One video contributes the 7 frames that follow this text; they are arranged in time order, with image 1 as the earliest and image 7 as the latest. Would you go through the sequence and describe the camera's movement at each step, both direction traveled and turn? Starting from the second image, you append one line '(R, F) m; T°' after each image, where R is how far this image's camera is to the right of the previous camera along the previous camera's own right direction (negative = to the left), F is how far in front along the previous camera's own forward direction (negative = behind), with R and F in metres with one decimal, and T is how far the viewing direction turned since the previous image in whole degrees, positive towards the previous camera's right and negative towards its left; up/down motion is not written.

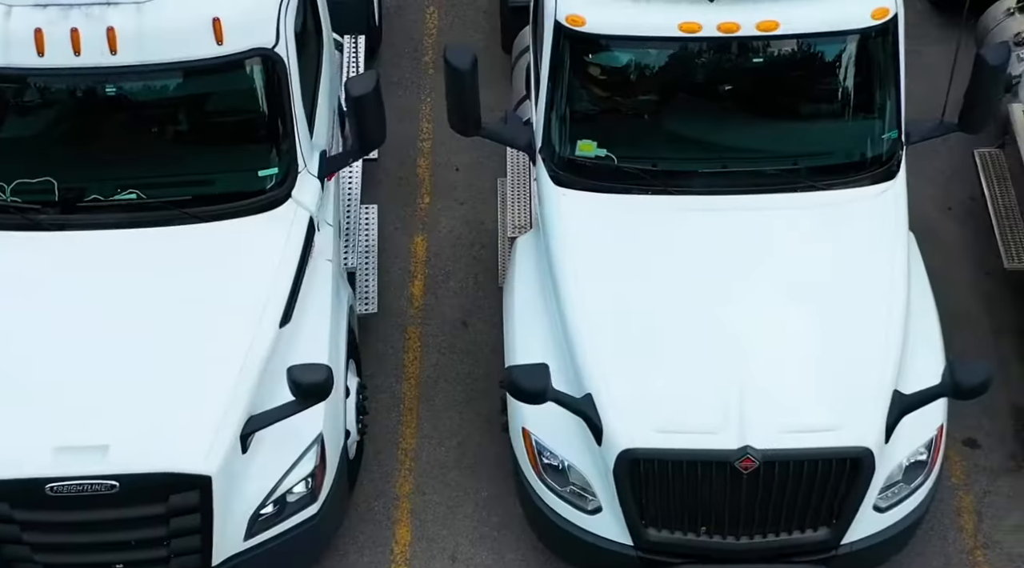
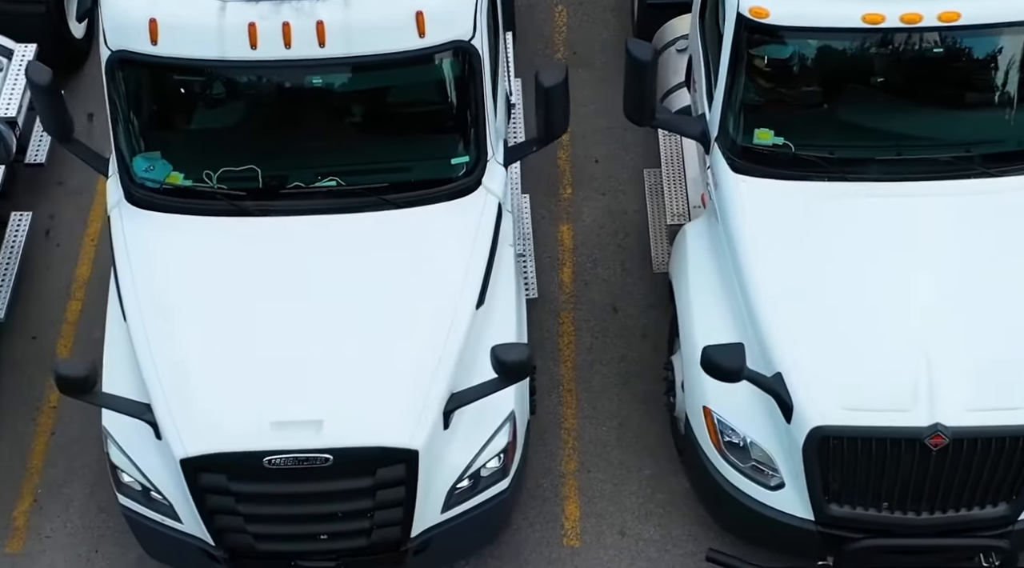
(-0.7, -0.3) m; -2°
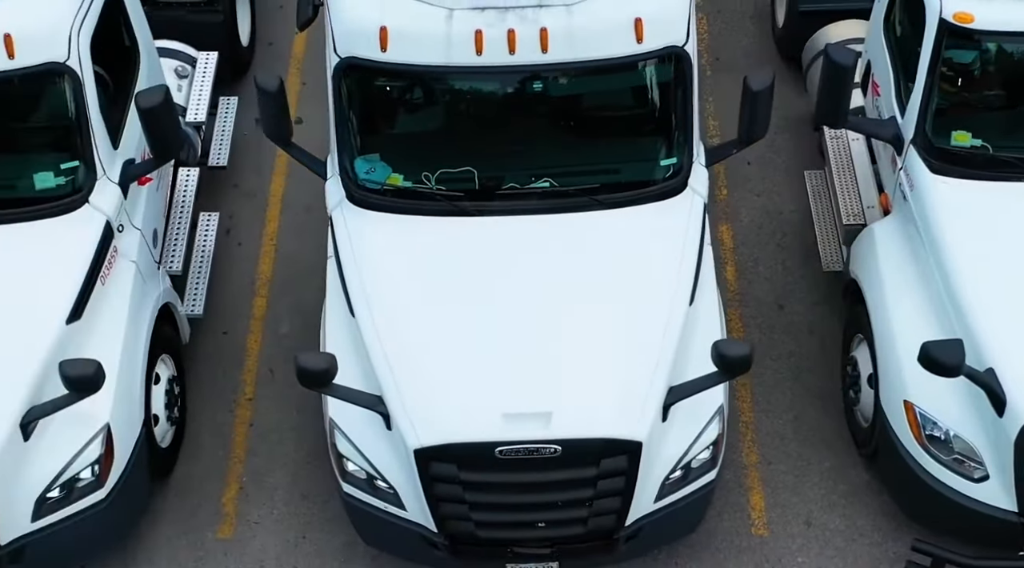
(-0.8, -0.3) m; -2°
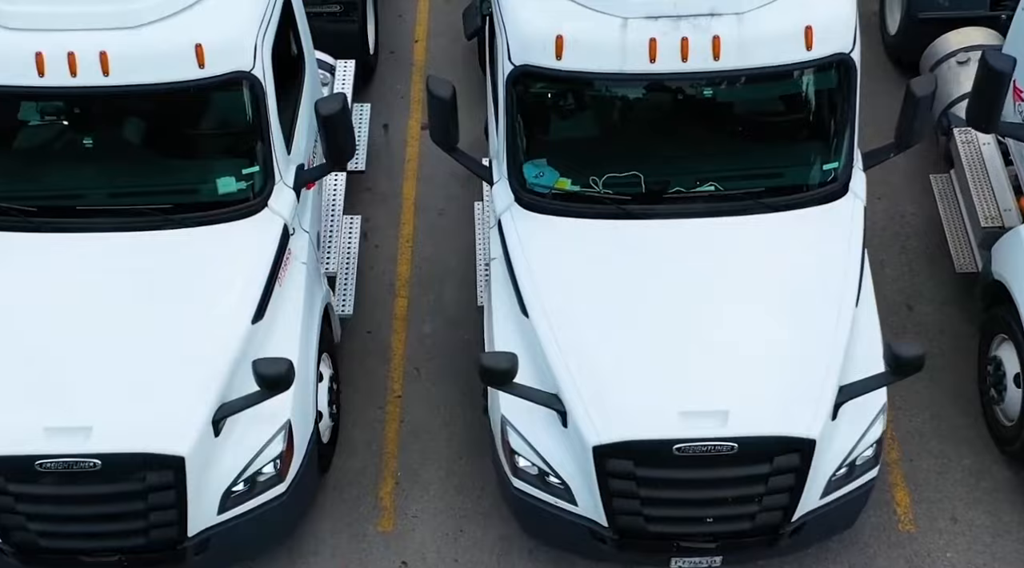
(-0.7, -0.2) m; -1°
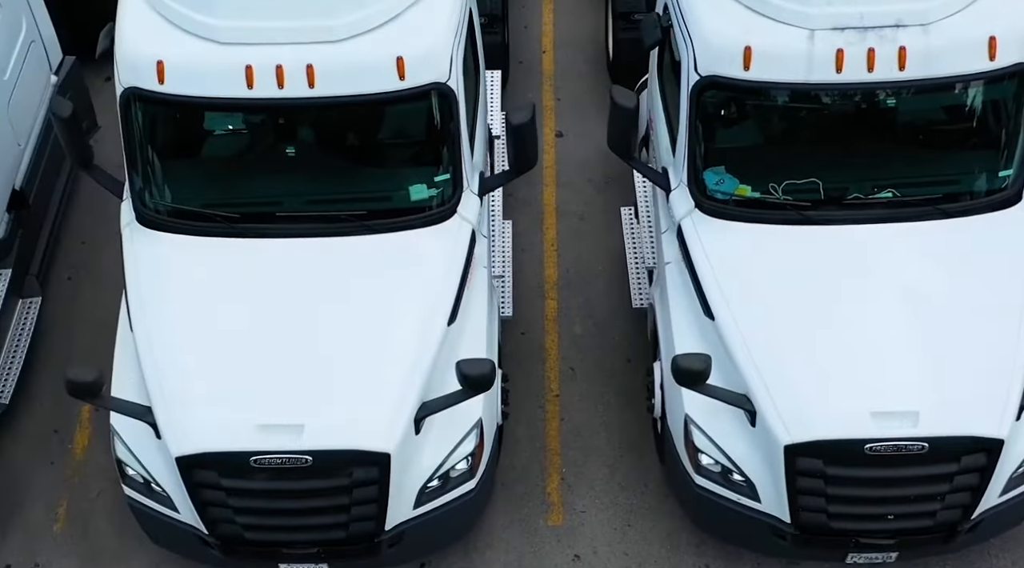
(-0.8, -0.3) m; -2°
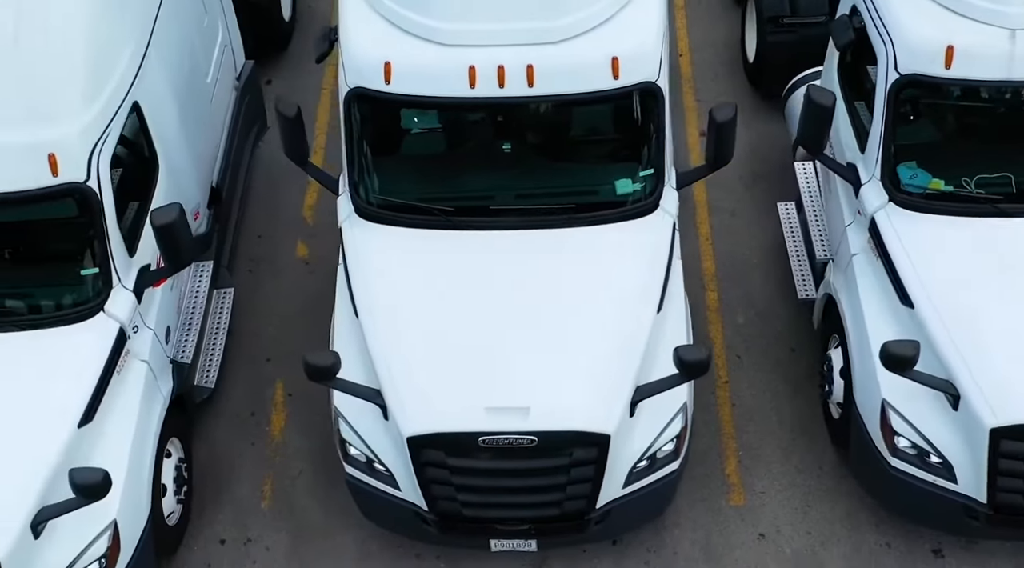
(-0.9, -0.4) m; -2°
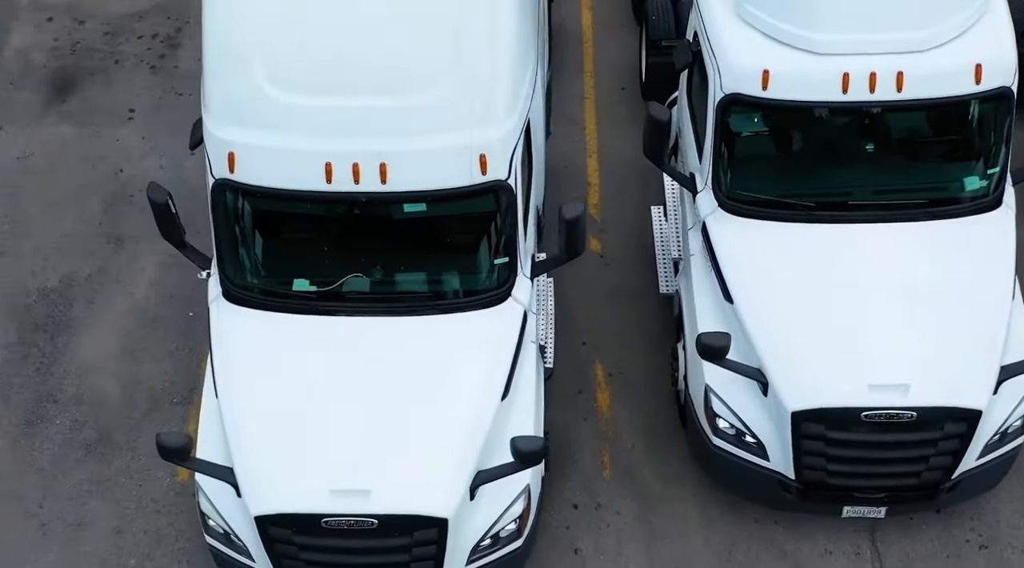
(-2.0, -0.8) m; -2°
